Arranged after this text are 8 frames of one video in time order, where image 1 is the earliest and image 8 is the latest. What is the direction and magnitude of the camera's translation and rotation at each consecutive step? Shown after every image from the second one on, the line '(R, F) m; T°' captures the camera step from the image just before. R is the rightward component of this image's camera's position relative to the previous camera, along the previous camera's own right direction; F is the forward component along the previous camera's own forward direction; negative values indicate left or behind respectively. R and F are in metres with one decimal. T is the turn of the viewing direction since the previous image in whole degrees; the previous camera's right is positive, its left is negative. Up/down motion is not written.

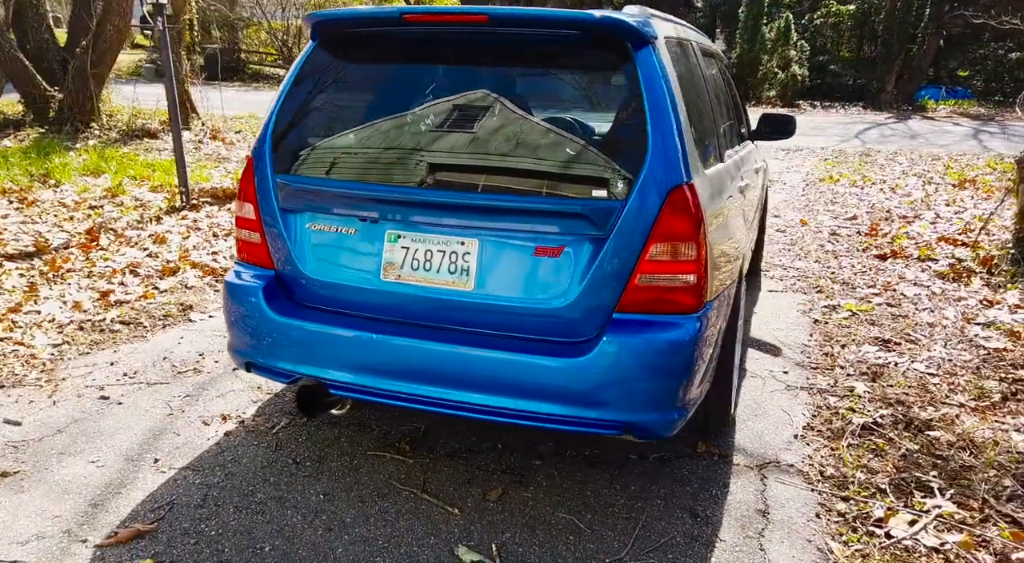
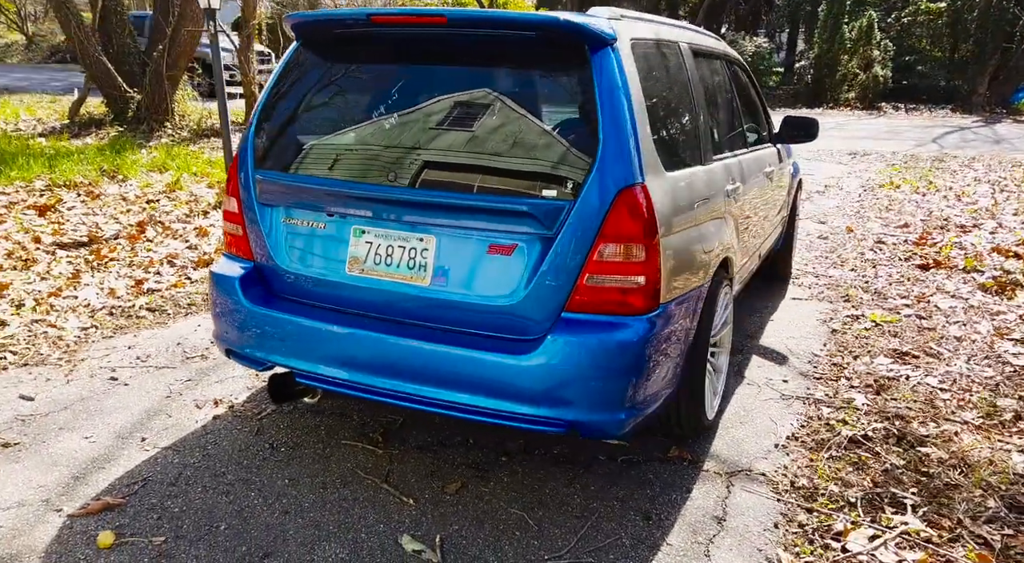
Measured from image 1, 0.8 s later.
(+0.4, 0.0) m; -6°
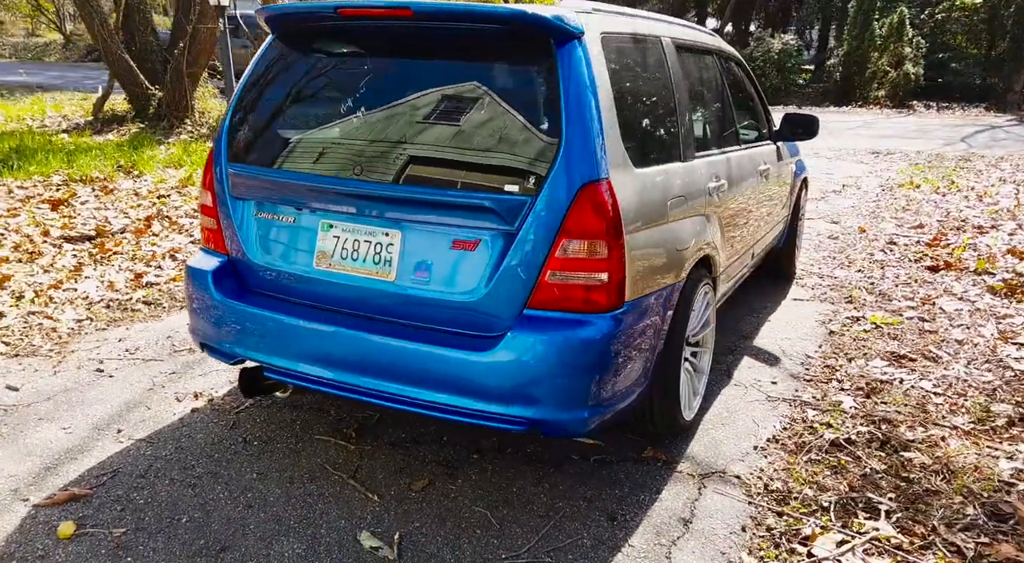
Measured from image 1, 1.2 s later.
(+0.2, 0.0) m; -2°
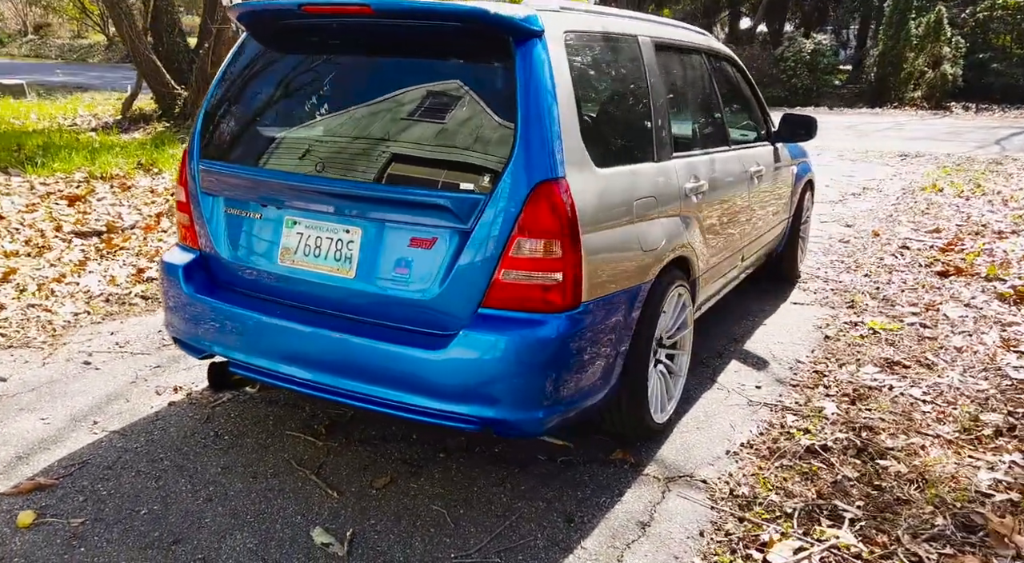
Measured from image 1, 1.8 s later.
(+0.3, 0.0) m; -2°
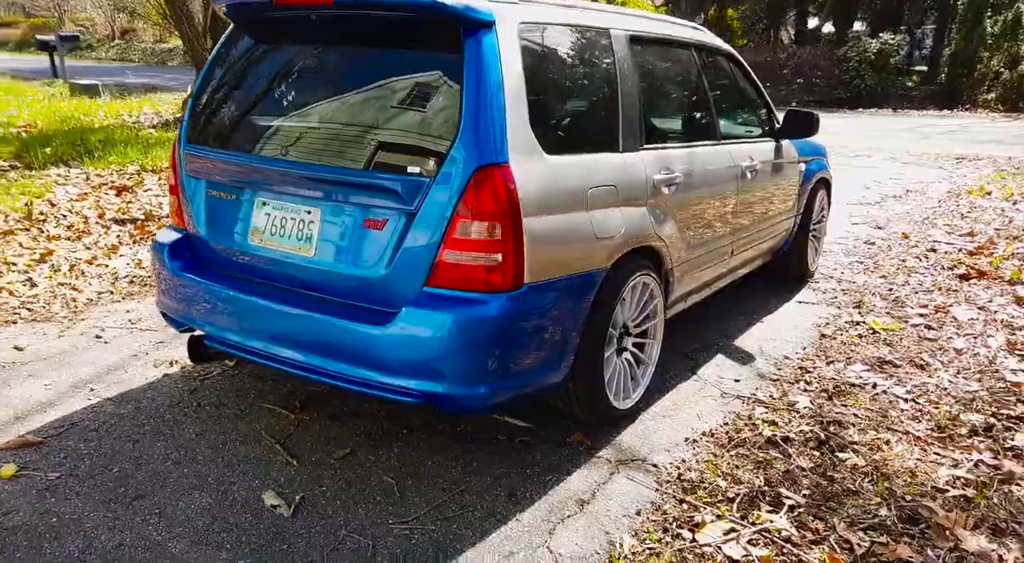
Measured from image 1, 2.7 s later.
(+0.4, -0.1) m; -5°
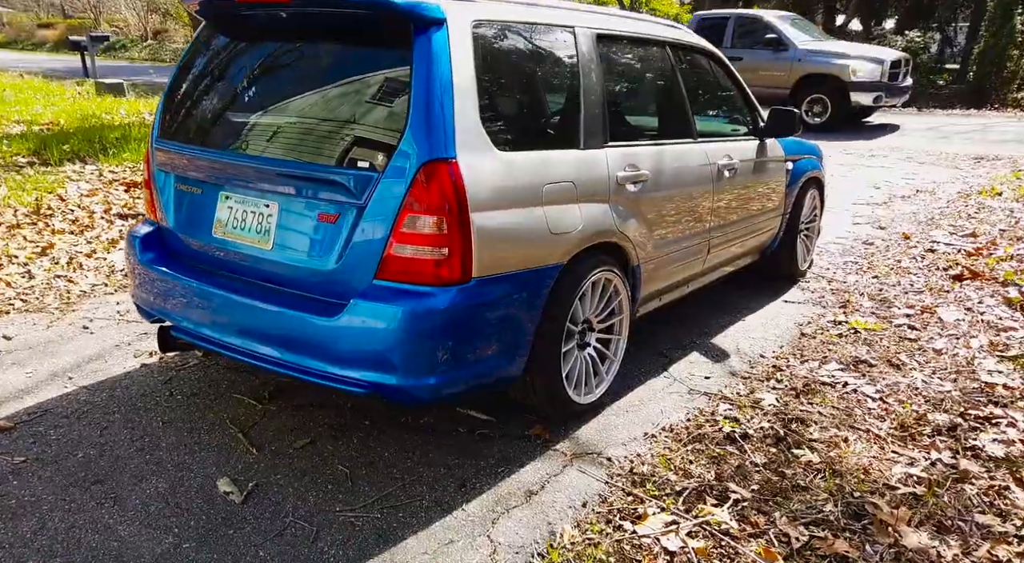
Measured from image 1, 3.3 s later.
(+0.3, 0.0) m; -2°
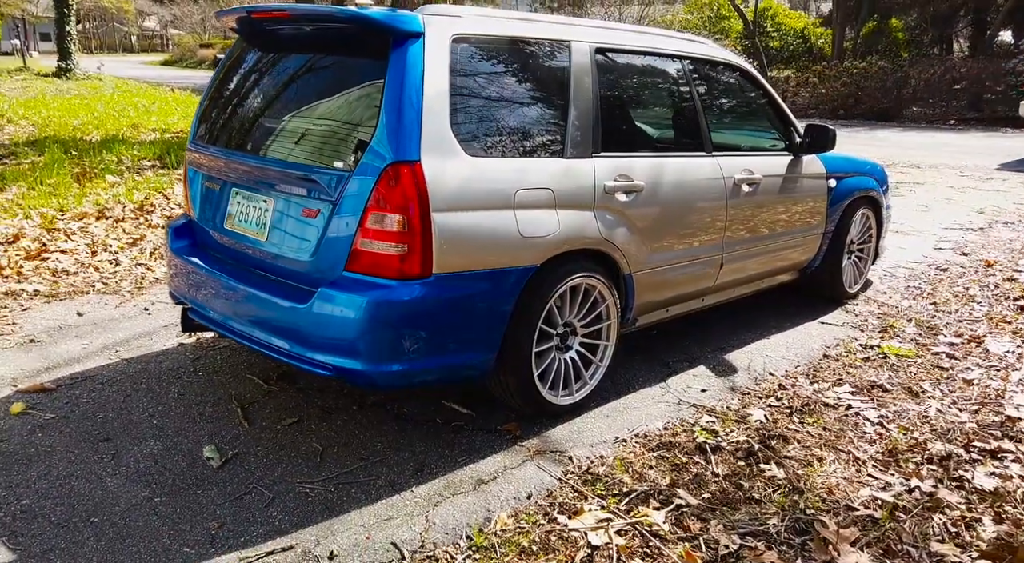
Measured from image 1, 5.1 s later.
(+0.6, -0.1) m; -9°
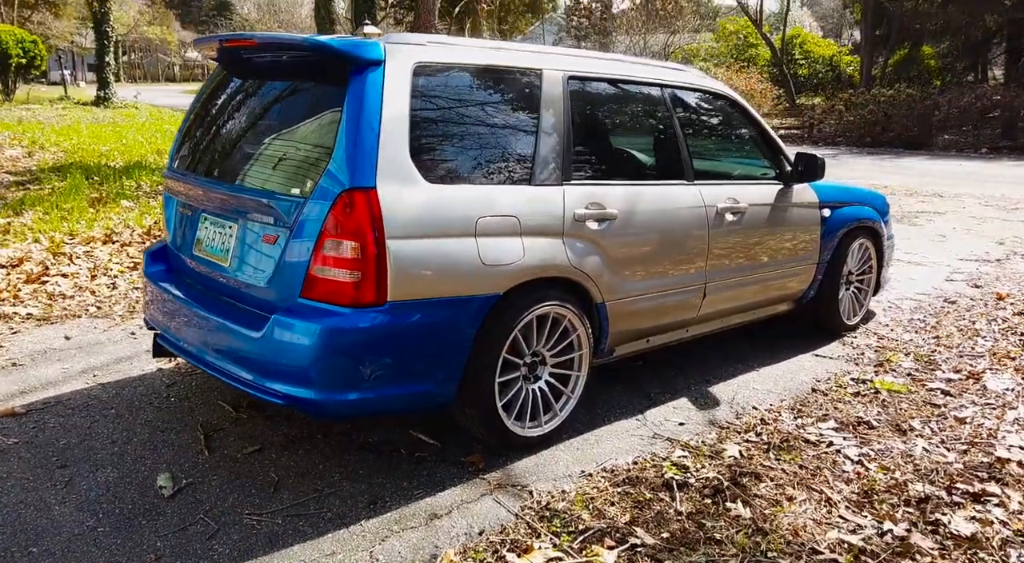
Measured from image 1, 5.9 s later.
(+0.3, +0.1) m; -2°
